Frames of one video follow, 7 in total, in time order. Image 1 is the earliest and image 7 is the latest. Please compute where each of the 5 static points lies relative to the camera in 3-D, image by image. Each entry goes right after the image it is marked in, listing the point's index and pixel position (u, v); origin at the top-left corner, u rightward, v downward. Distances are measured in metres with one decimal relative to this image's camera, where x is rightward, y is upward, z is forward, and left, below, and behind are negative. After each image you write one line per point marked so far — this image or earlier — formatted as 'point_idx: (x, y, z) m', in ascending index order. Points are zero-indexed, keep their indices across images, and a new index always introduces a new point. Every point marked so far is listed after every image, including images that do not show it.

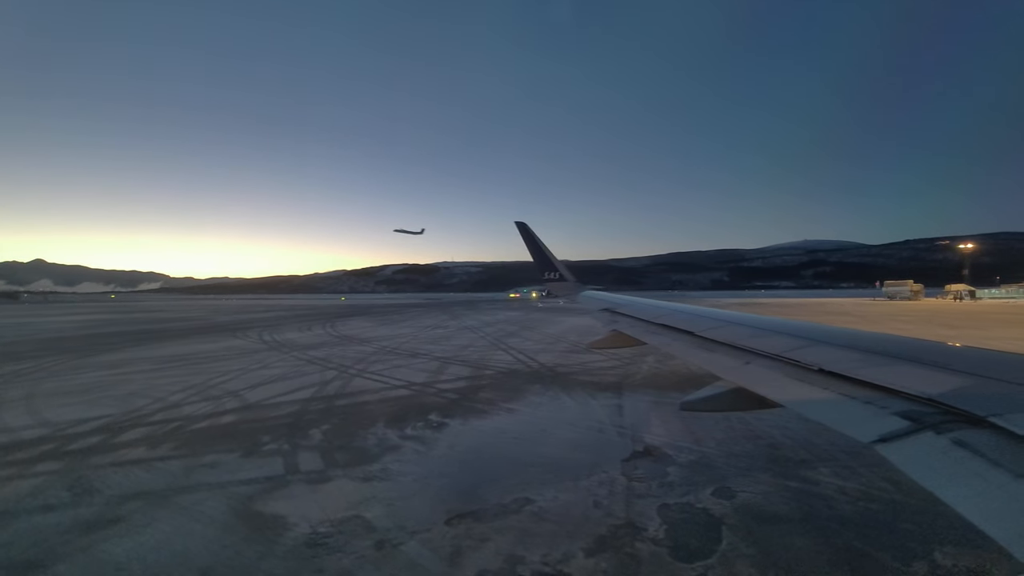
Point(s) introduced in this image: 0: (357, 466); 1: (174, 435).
0: (-1.6, -1.9, +5.4) m
1: (-4.3, -1.8, +6.5) m
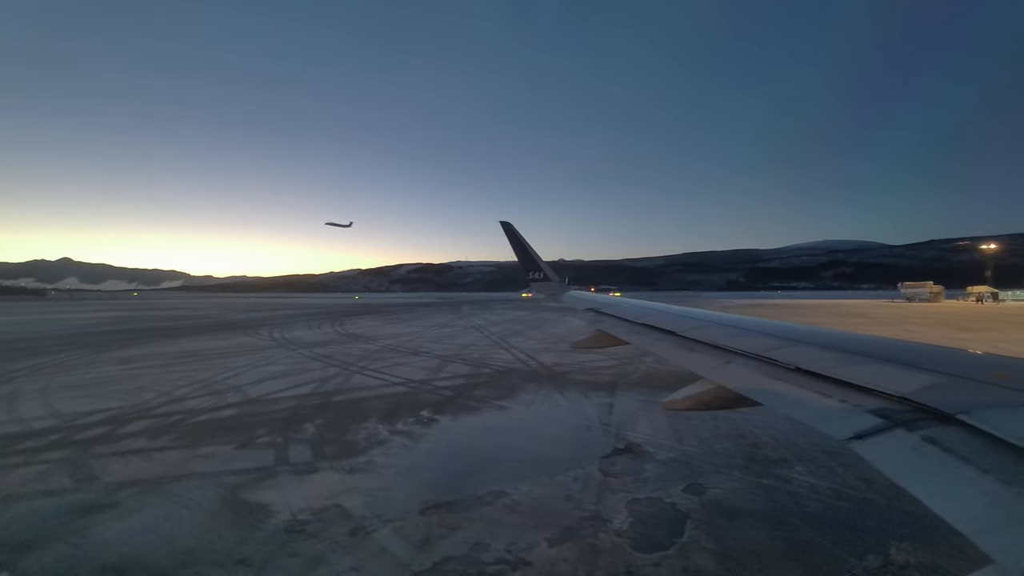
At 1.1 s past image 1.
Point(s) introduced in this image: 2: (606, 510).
0: (-1.8, -1.9, +5.6) m
1: (-4.4, -1.8, +6.8) m
2: (+0.8, -1.9, +4.4) m
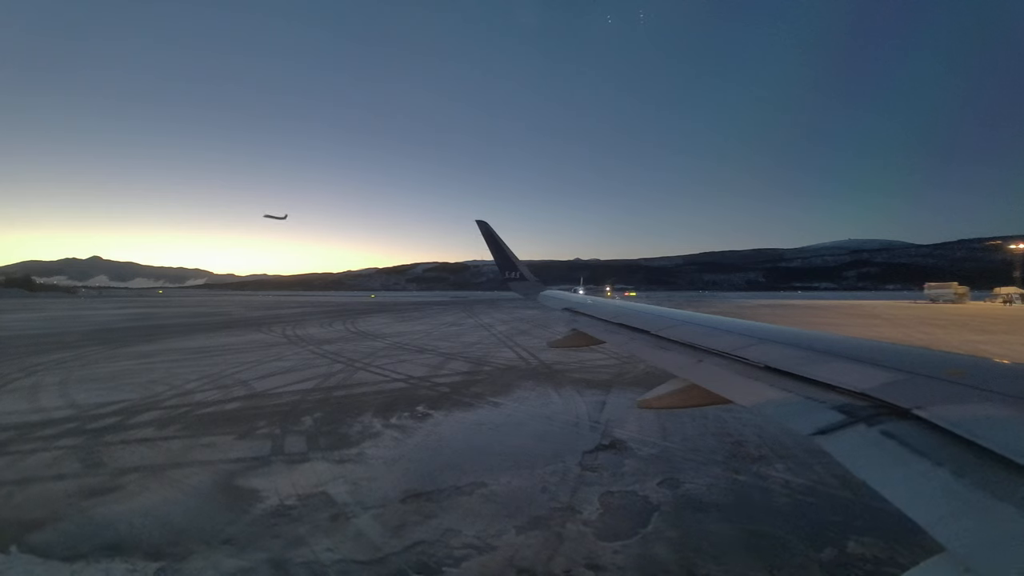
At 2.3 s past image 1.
0: (-2.0, -1.8, +5.9) m
1: (-4.6, -1.8, +7.2) m
2: (+0.6, -1.9, +4.6) m
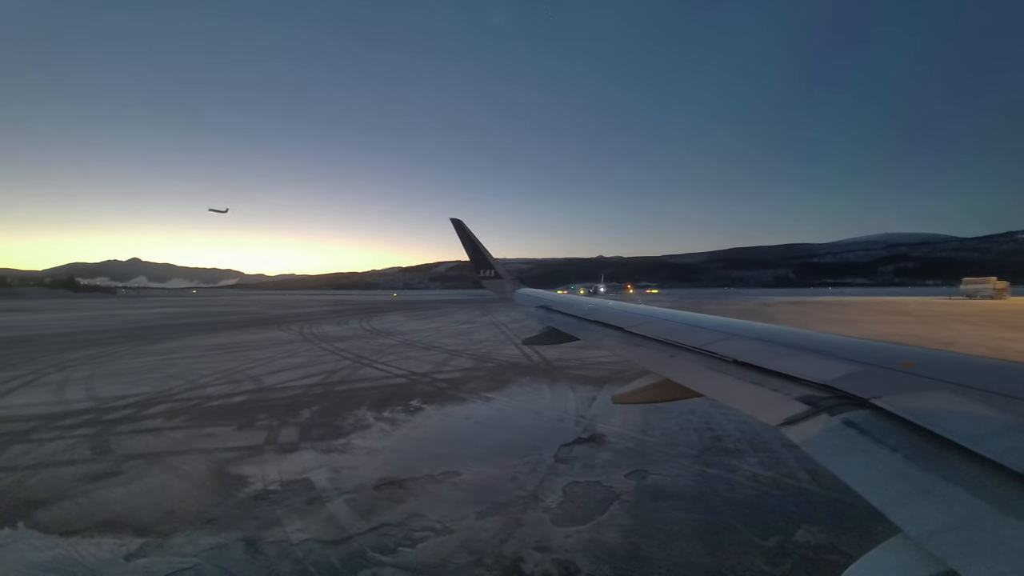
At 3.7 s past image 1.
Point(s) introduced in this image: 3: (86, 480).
0: (-2.2, -1.8, +6.2) m
1: (-4.7, -1.8, +7.6) m
2: (+0.3, -1.9, +4.8) m
3: (-4.2, -1.9, +5.0) m
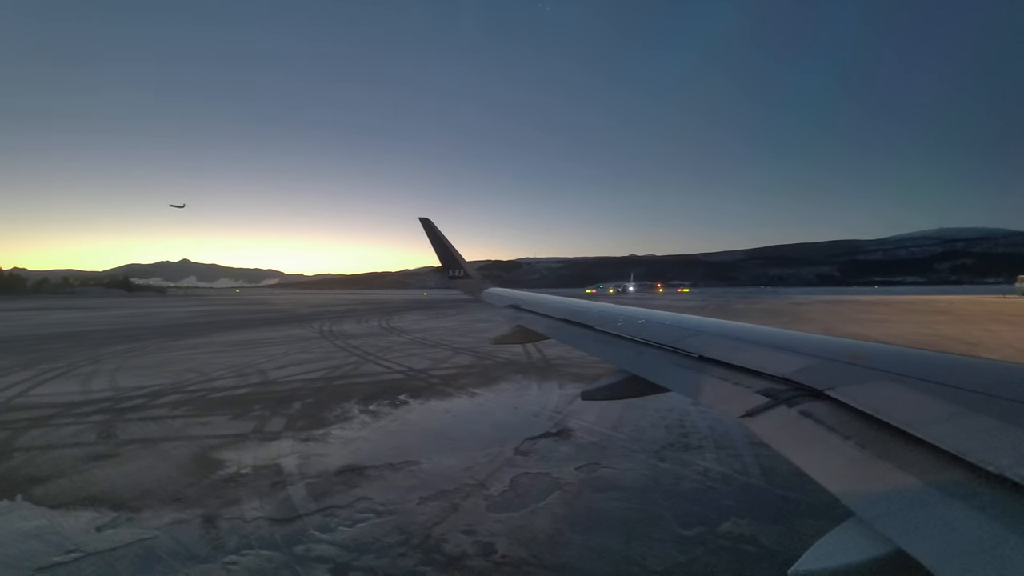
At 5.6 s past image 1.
0: (-2.6, -1.8, +6.6) m
1: (-5.0, -1.8, +8.2) m
2: (-0.2, -1.9, +5.0) m
3: (-4.6, -1.9, +5.6) m
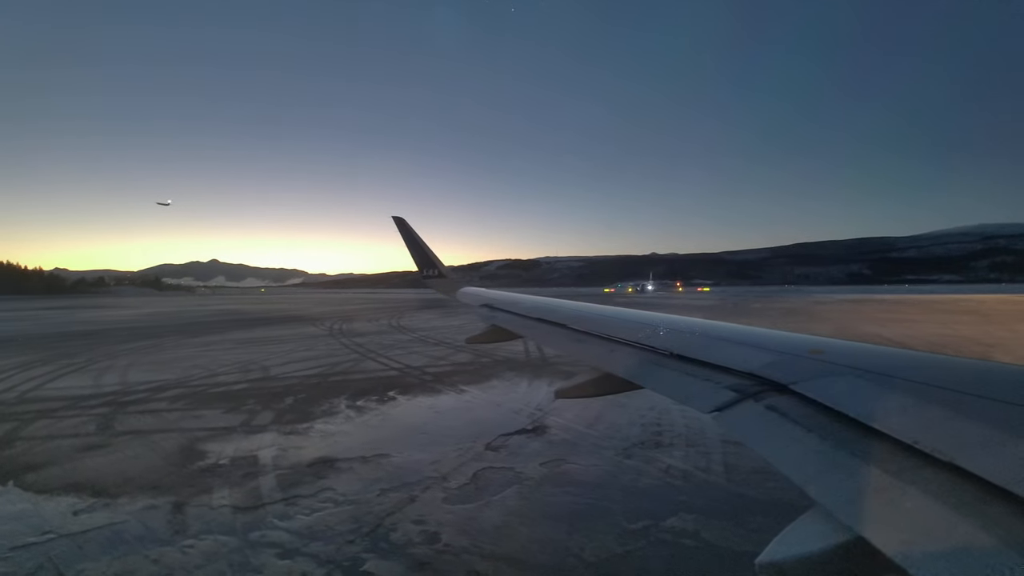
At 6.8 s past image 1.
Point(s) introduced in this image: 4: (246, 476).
0: (-2.9, -1.8, +6.8) m
1: (-5.2, -1.8, +8.5) m
2: (-0.6, -1.8, +5.1) m
3: (-5.0, -1.9, +5.9) m
4: (-2.6, -1.9, +5.1) m
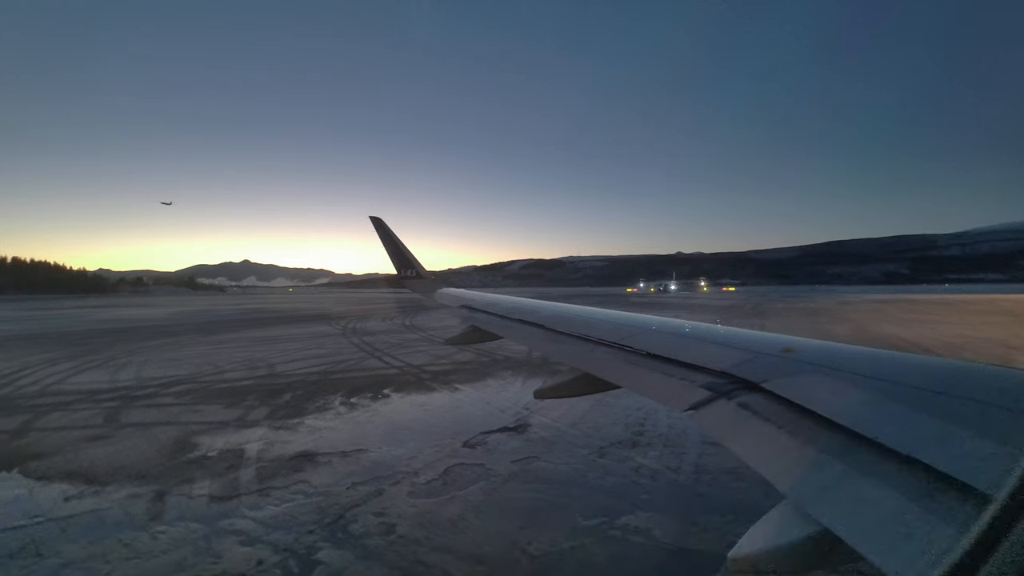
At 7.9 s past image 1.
0: (-3.1, -1.8, +7.1) m
1: (-5.4, -1.8, +8.9) m
2: (-0.9, -1.9, +5.3) m
3: (-5.2, -1.9, +6.2) m
4: (-2.9, -1.9, +5.3) m
